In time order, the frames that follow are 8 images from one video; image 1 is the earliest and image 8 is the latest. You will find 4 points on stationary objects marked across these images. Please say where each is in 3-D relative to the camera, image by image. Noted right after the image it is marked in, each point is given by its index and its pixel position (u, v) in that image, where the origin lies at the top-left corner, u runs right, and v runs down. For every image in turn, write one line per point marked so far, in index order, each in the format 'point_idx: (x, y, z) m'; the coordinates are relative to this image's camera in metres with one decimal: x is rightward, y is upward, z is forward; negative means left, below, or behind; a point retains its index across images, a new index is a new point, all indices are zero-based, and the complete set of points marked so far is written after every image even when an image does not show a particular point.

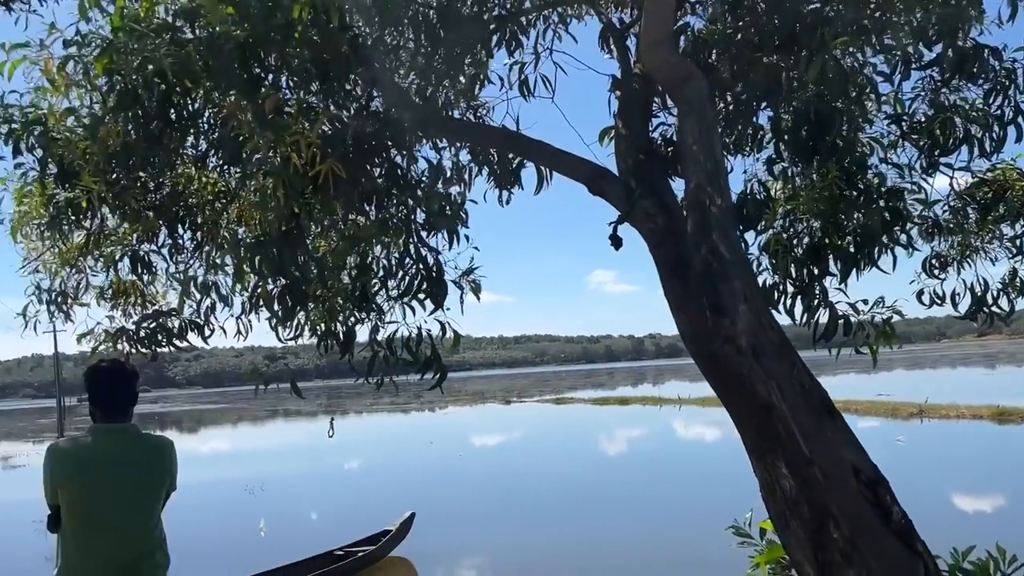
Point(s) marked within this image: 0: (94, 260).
0: (-1.4, +0.1, +2.9) m
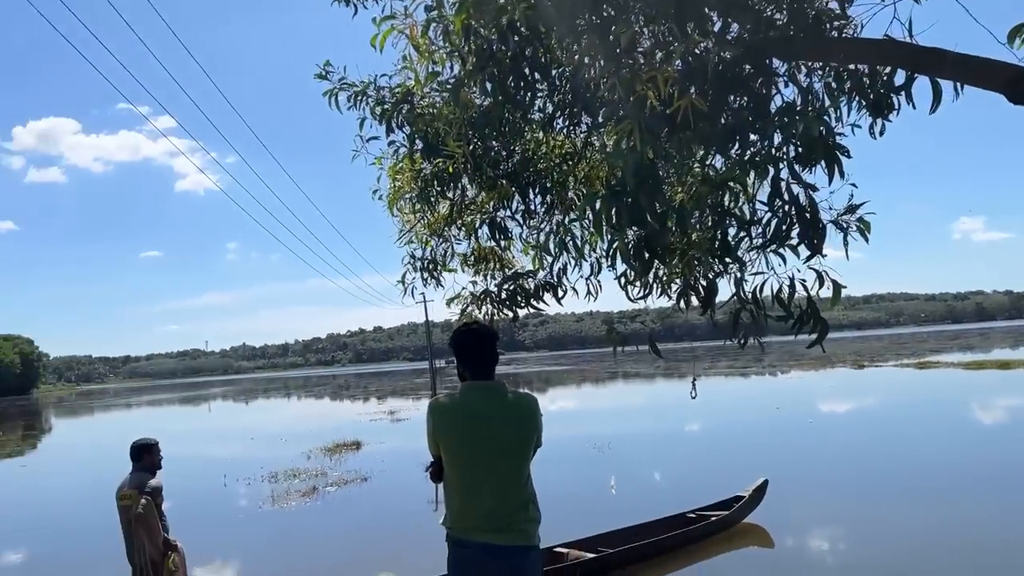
0: (-0.2, +0.2, +3.0) m
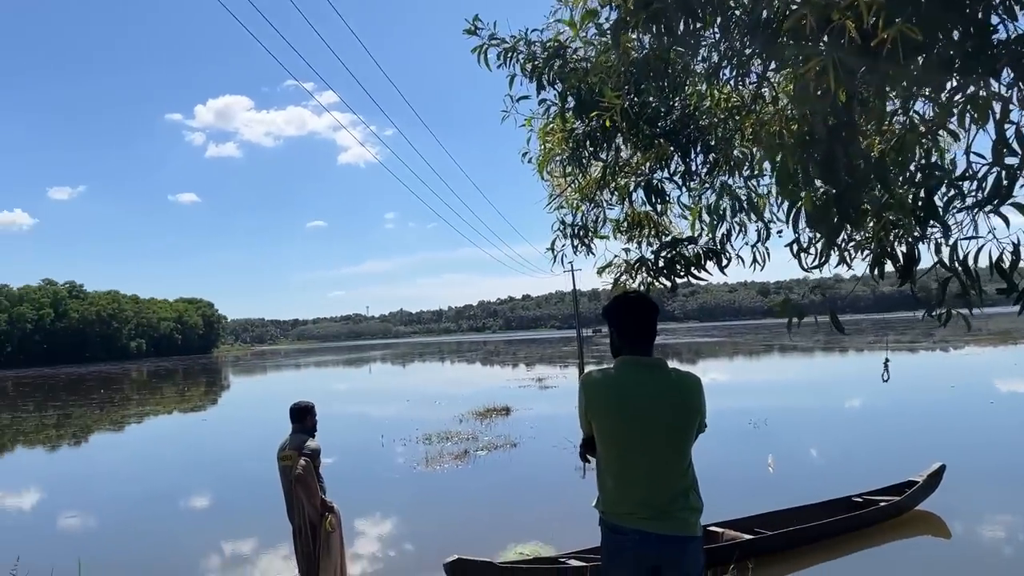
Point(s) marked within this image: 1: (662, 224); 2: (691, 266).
0: (+0.3, +0.3, +2.9) m
1: (+0.5, +0.2, +2.9) m
2: (+0.5, +0.1, +2.4) m
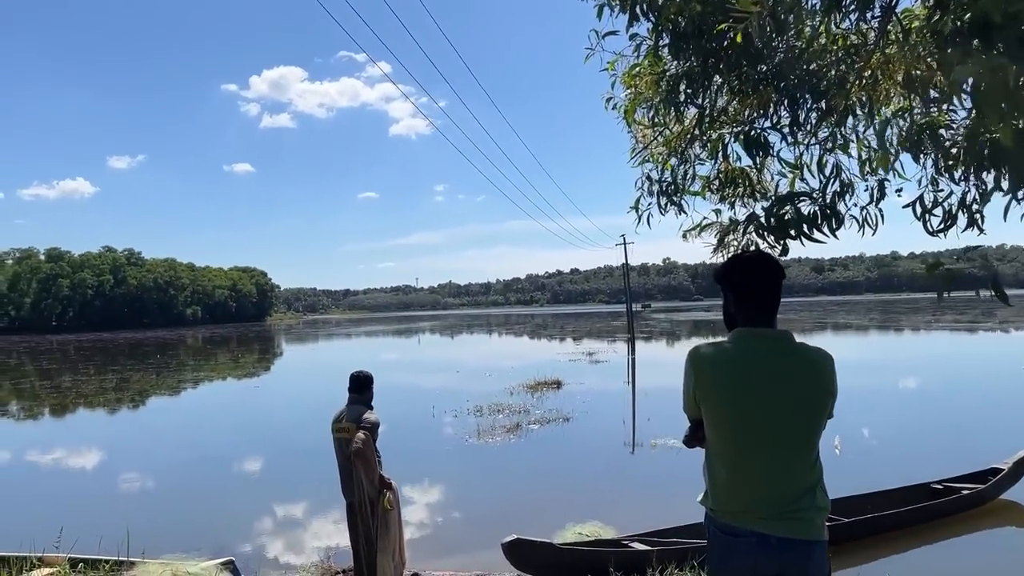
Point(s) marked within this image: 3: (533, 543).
0: (+0.6, +0.4, +2.6) m
1: (+0.8, +0.3, +2.6) m
2: (+0.7, +0.2, +2.1) m
3: (+0.1, -1.3, +4.5) m
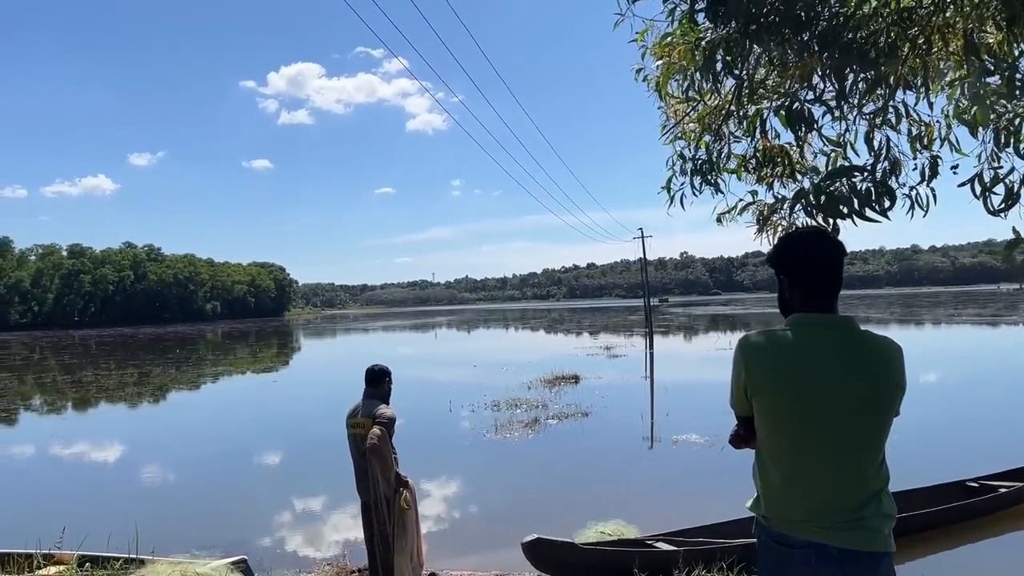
0: (+0.6, +0.5, +2.4) m
1: (+0.8, +0.4, +2.4) m
2: (+0.8, +0.2, +2.0) m
3: (+0.2, -1.3, +4.3) m
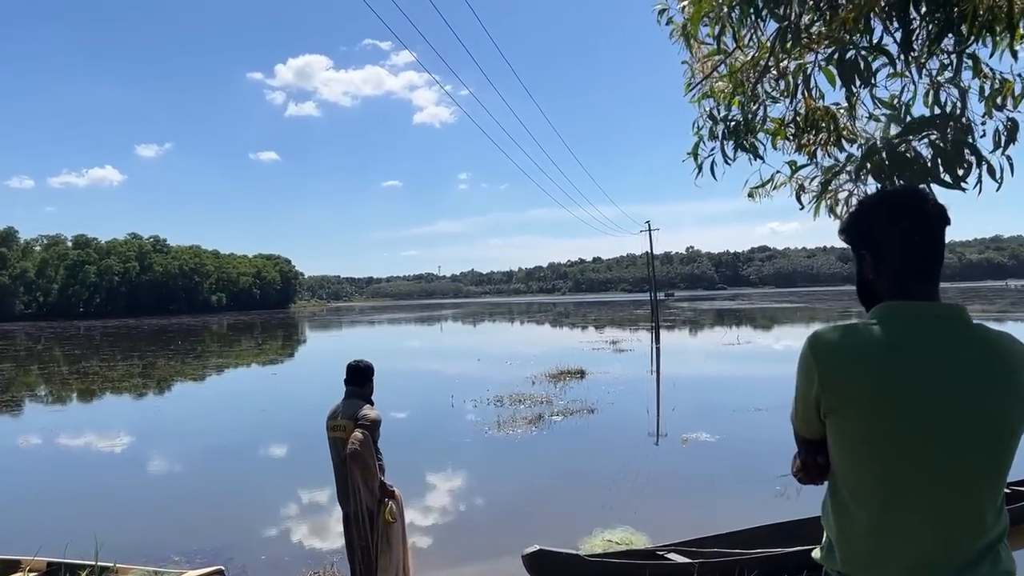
0: (+0.6, +0.5, +2.0) m
1: (+0.8, +0.4, +2.0) m
2: (+0.8, +0.2, +1.6) m
3: (+0.2, -1.2, +4.0) m
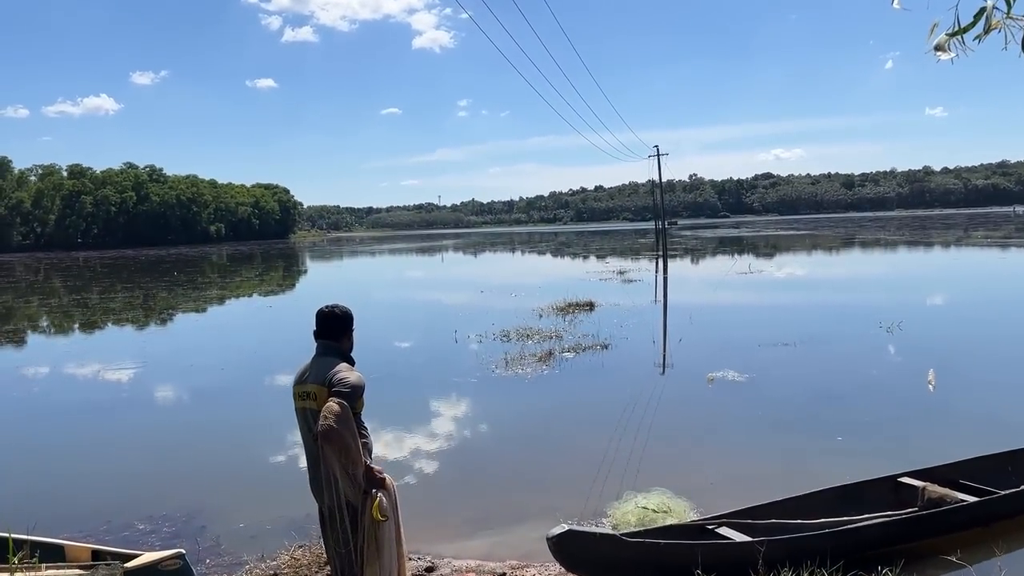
0: (+0.7, +0.6, +1.2) m
1: (+0.9, +0.5, +1.2) m
2: (+0.9, +0.3, +0.8) m
3: (+0.3, -0.9, +3.3) m
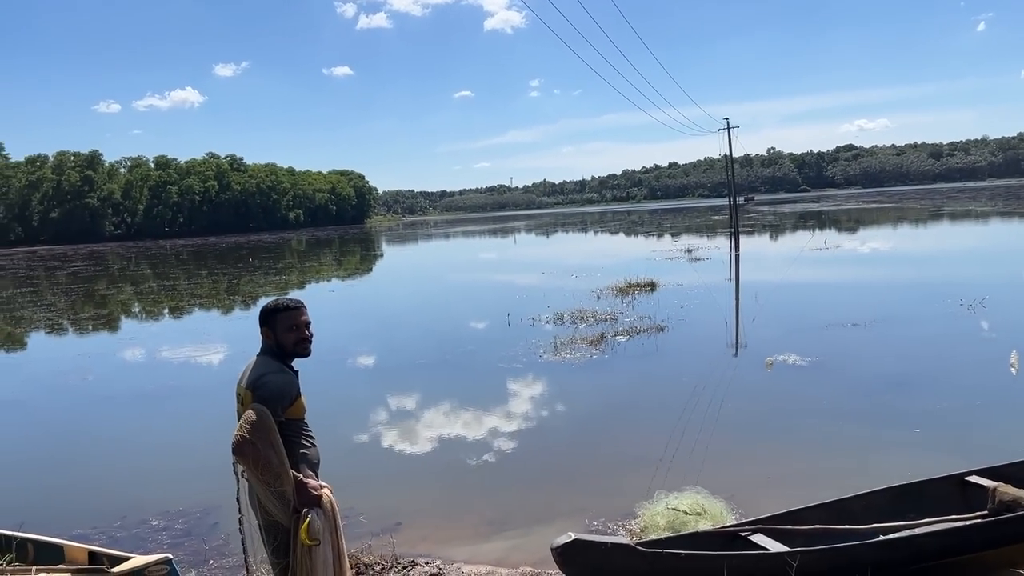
0: (+0.5, +0.7, +0.8) m
1: (+0.7, +0.6, +0.8) m
2: (+0.6, +0.3, +0.4) m
3: (+0.3, -0.9, +3.0) m
